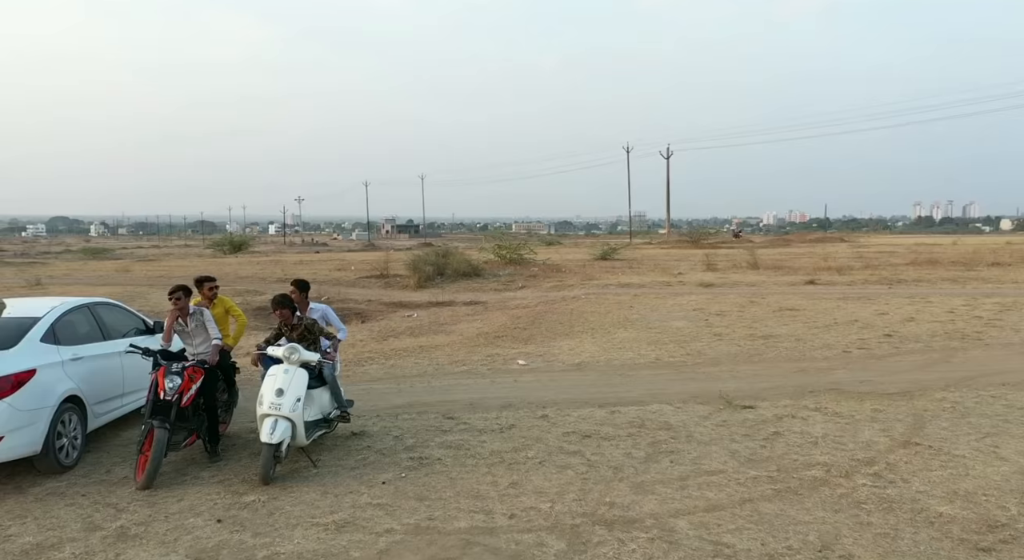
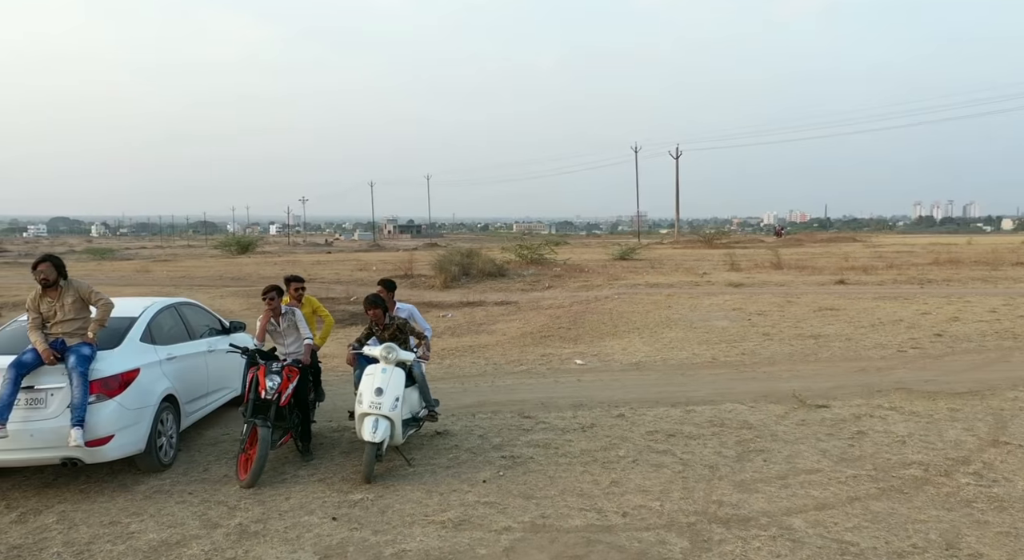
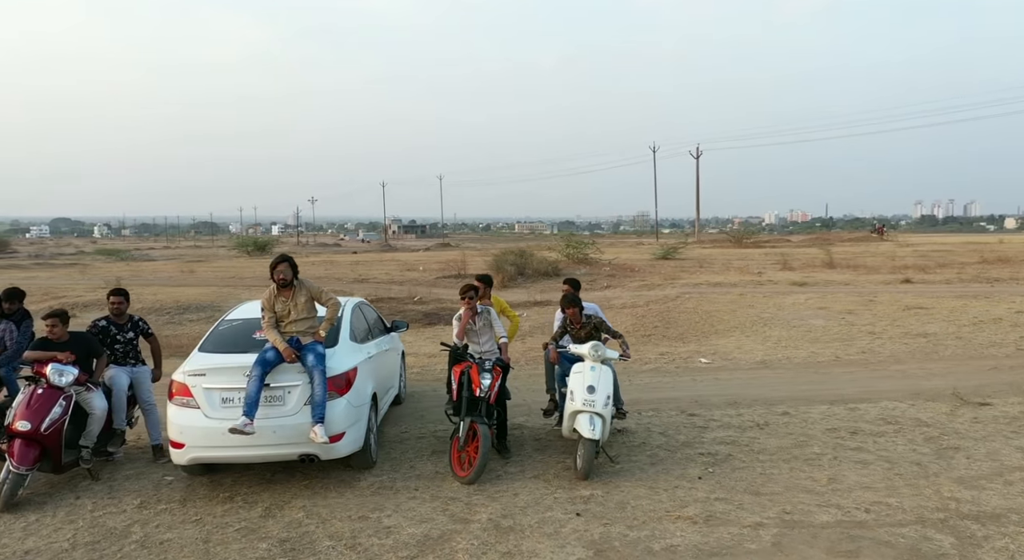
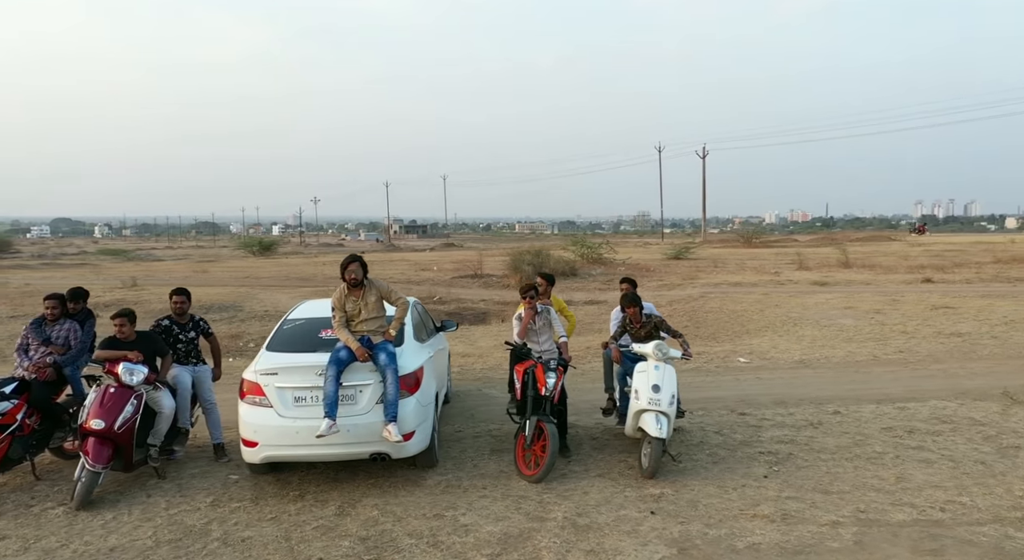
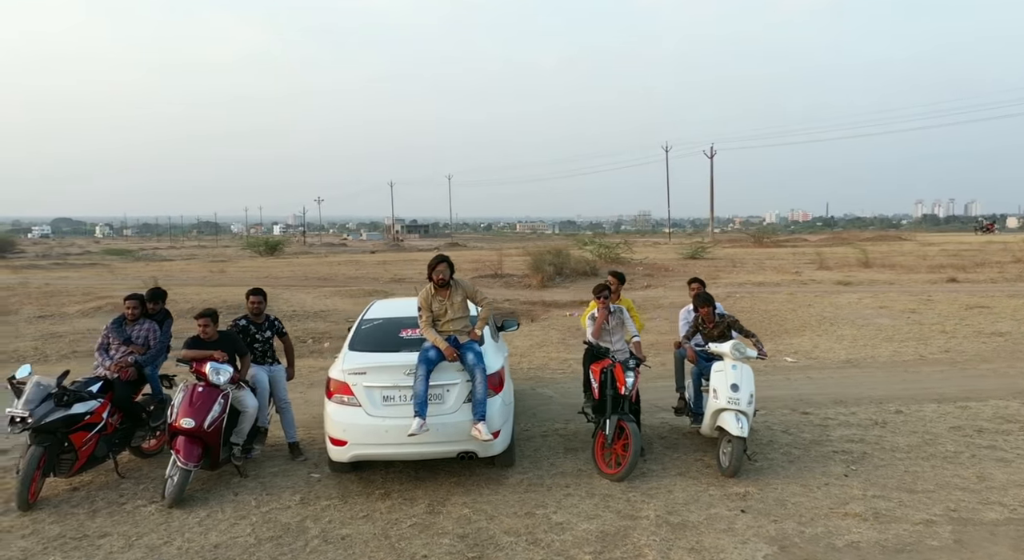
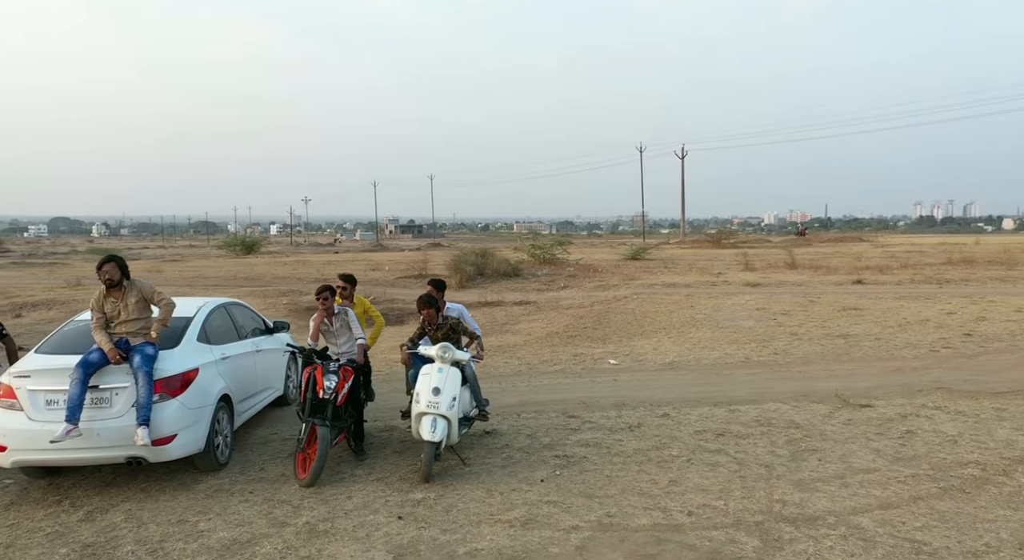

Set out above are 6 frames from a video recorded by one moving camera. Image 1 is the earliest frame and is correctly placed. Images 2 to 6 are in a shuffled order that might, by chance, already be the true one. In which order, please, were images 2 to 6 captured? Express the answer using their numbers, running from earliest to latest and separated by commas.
2, 6, 3, 4, 5
